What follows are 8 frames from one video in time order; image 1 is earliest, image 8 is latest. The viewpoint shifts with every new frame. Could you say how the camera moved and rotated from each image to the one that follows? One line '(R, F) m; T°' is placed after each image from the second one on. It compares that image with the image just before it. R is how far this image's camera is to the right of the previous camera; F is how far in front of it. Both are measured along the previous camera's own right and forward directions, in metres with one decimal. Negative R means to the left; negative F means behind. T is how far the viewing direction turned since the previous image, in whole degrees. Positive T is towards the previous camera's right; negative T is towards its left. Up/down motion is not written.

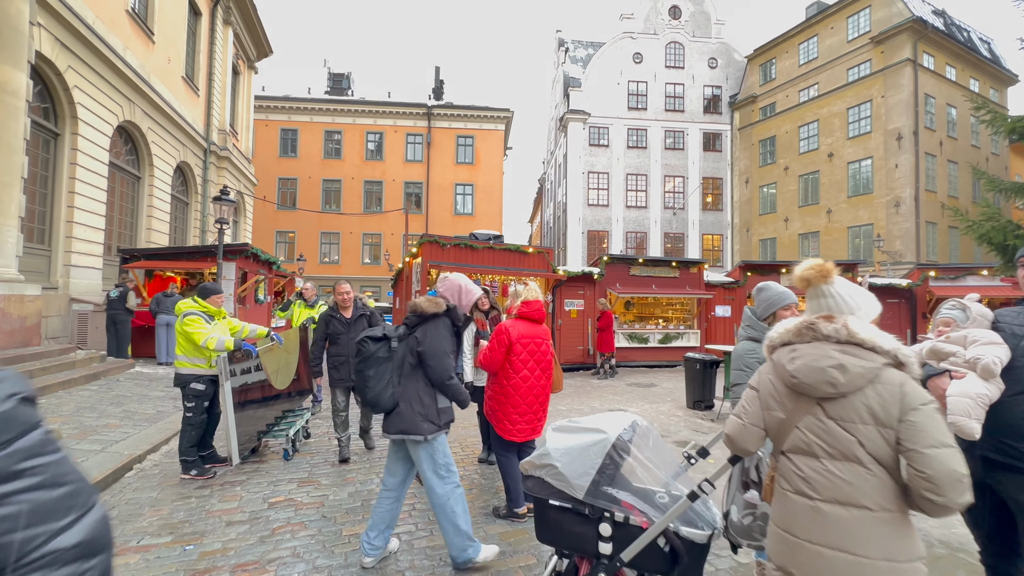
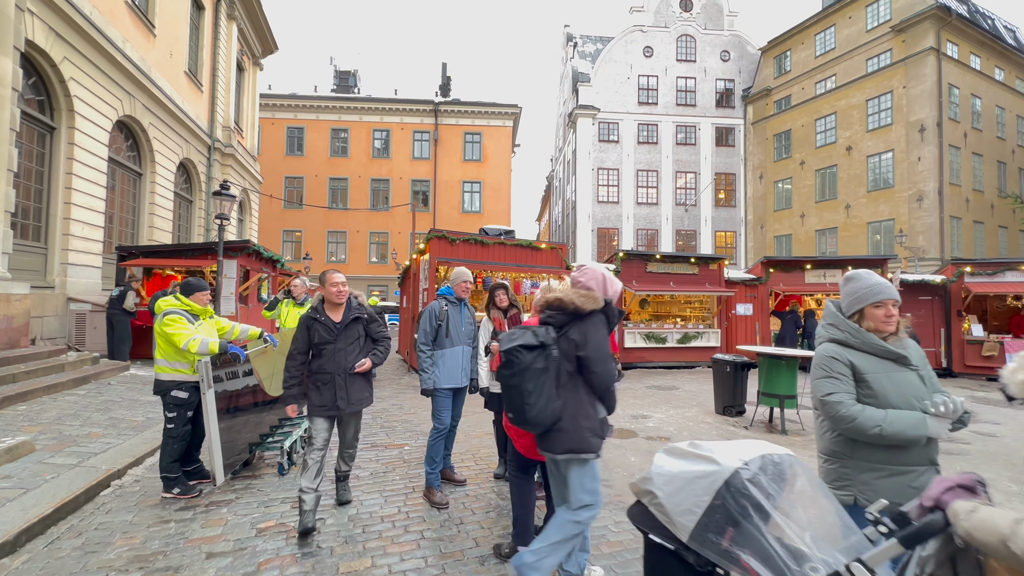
(-0.1, +0.6) m; -1°
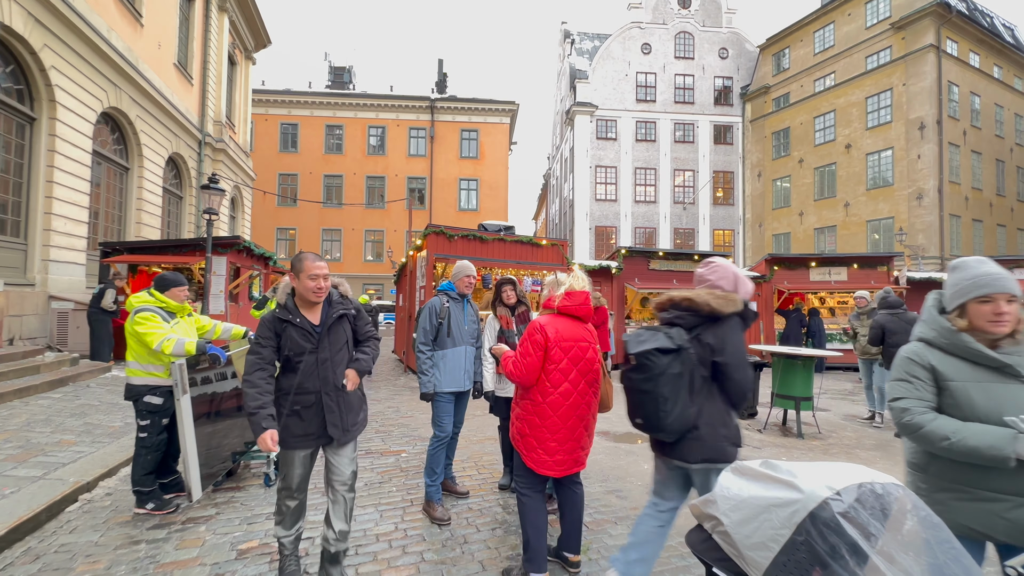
(-0.1, +0.4) m; +1°
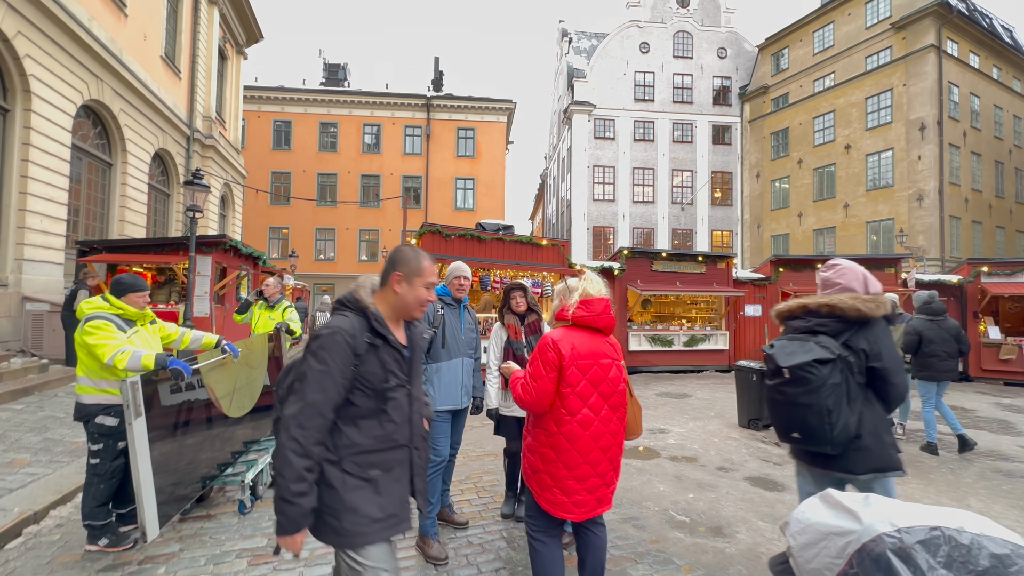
(-0.1, +0.5) m; +1°
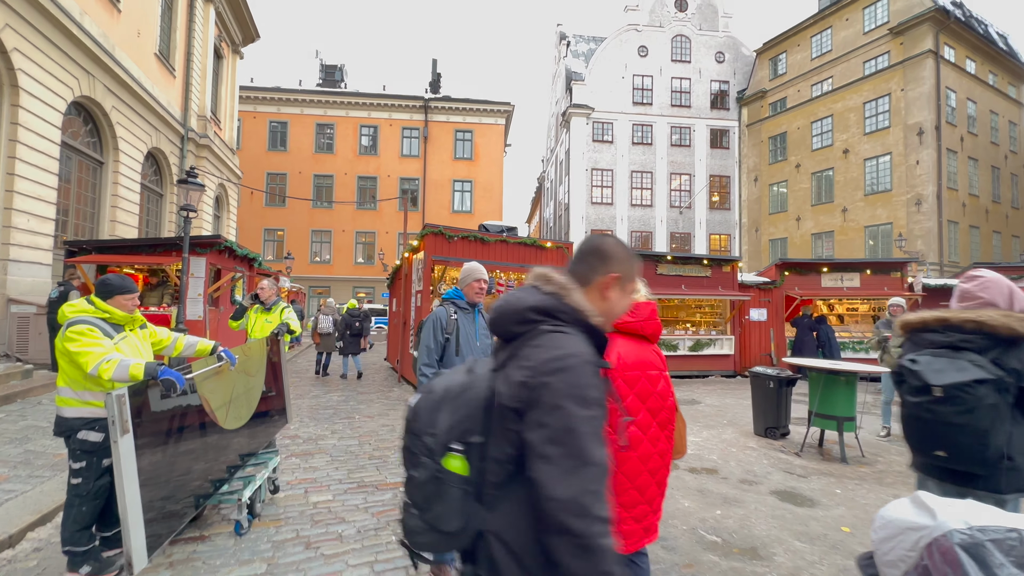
(-0.2, +0.3) m; +1°
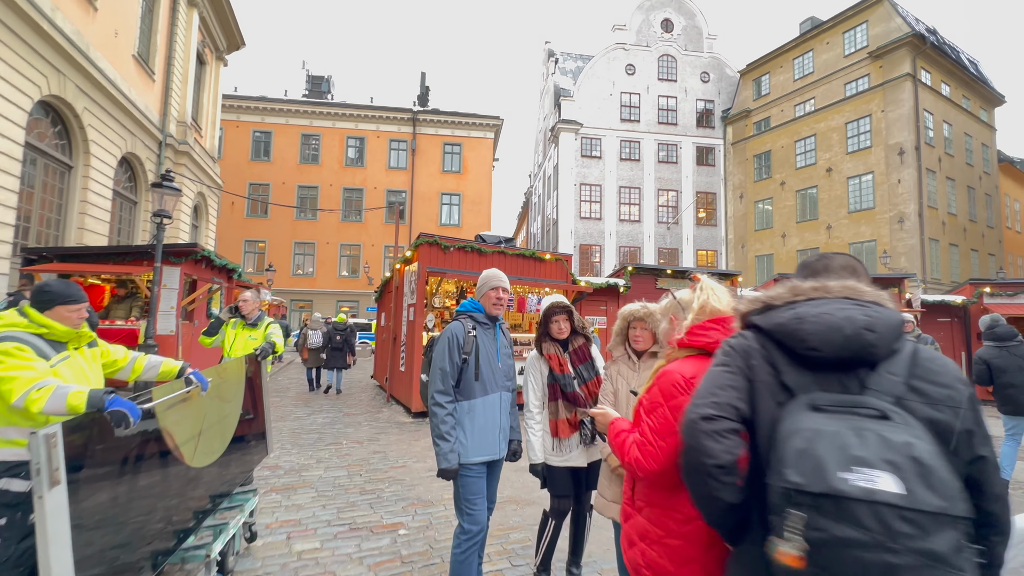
(-0.3, +0.5) m; +2°
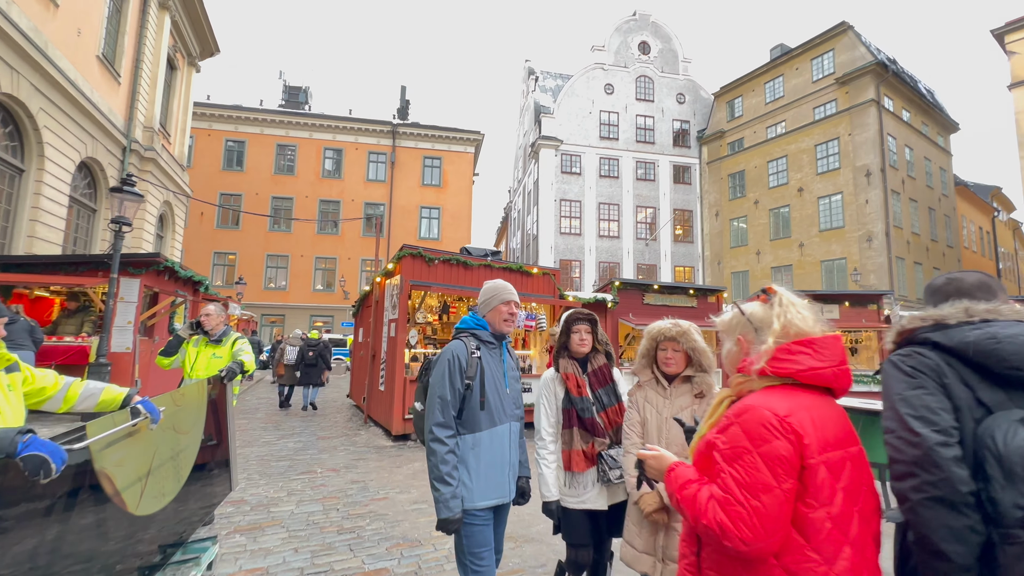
(-0.2, +0.4) m; +3°
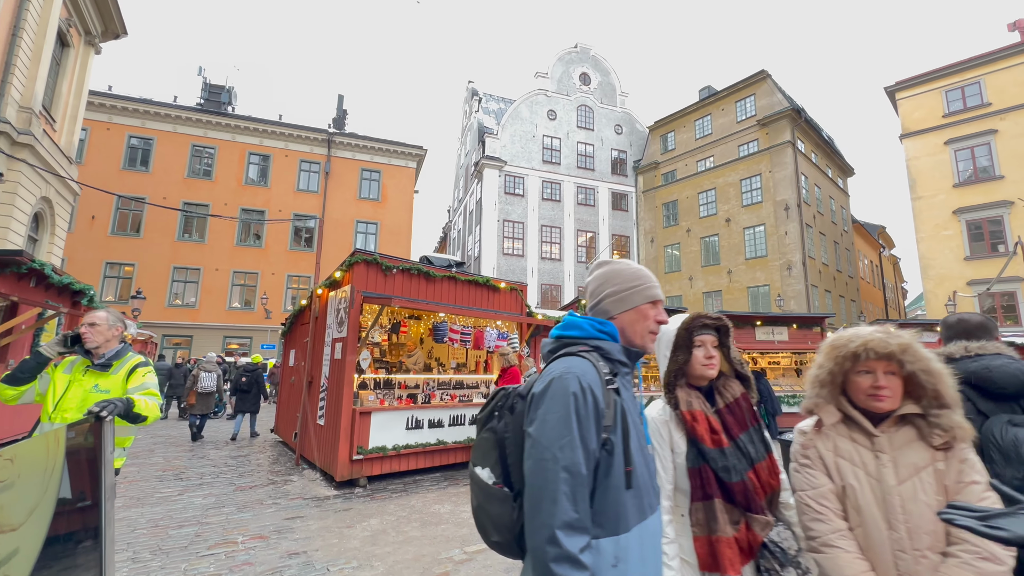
(-0.7, +1.1) m; +9°
